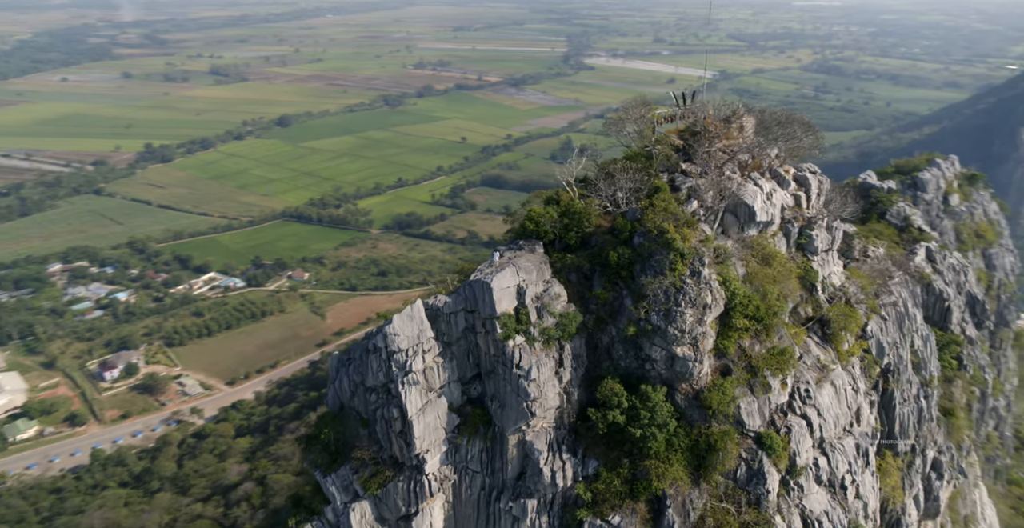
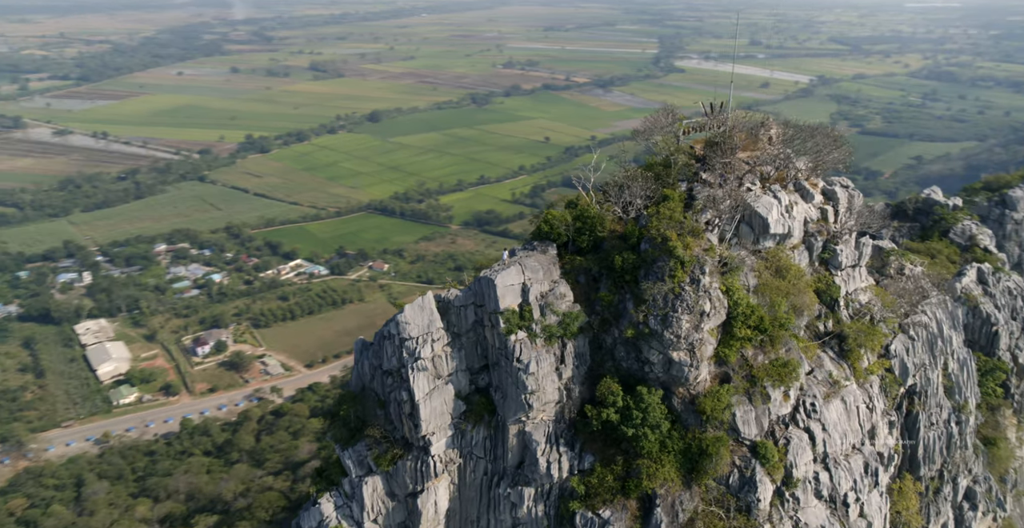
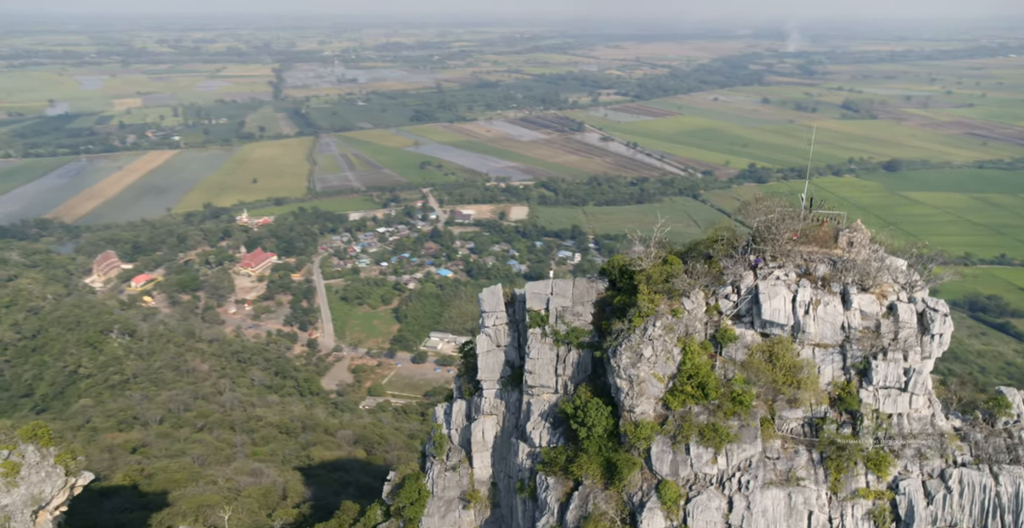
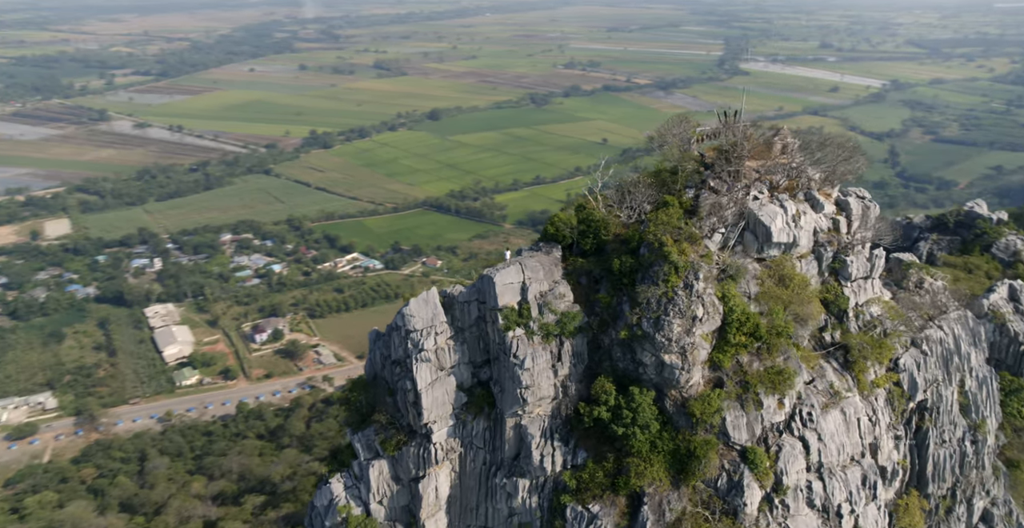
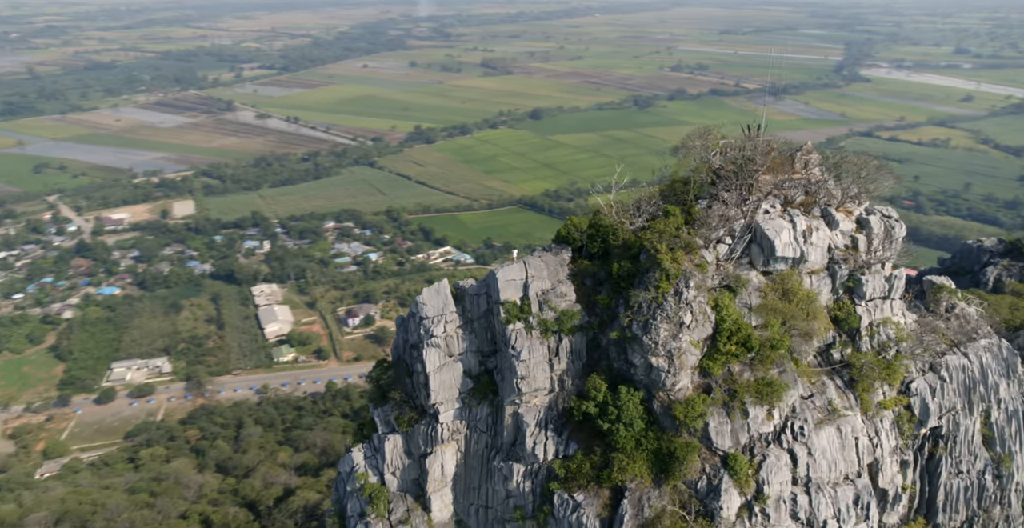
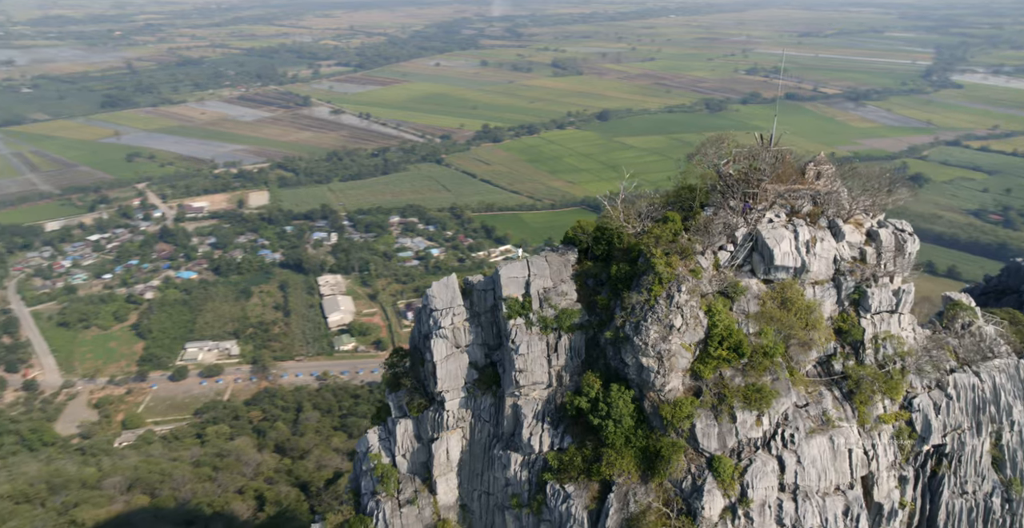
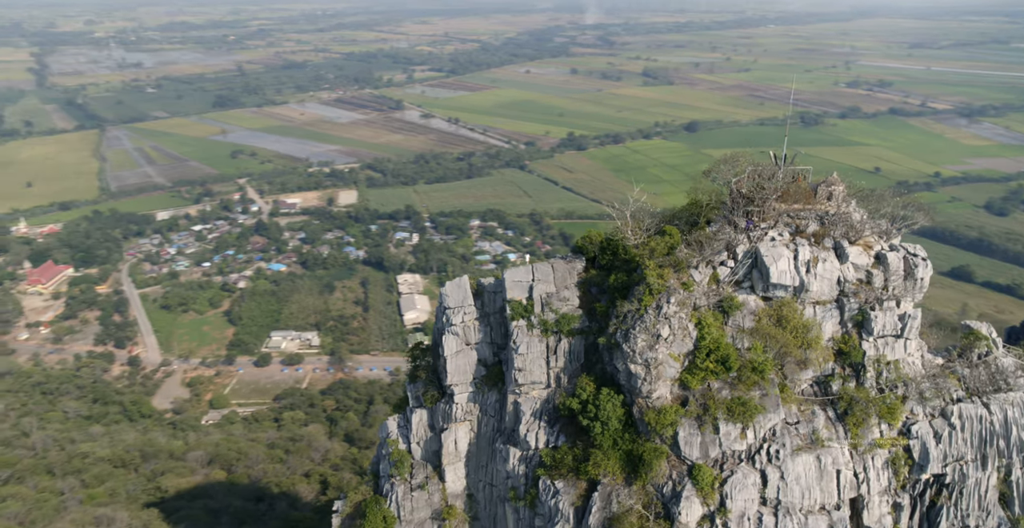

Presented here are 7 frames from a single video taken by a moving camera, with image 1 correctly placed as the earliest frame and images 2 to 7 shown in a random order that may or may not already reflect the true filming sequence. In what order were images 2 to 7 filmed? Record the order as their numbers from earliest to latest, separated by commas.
2, 4, 5, 6, 7, 3
